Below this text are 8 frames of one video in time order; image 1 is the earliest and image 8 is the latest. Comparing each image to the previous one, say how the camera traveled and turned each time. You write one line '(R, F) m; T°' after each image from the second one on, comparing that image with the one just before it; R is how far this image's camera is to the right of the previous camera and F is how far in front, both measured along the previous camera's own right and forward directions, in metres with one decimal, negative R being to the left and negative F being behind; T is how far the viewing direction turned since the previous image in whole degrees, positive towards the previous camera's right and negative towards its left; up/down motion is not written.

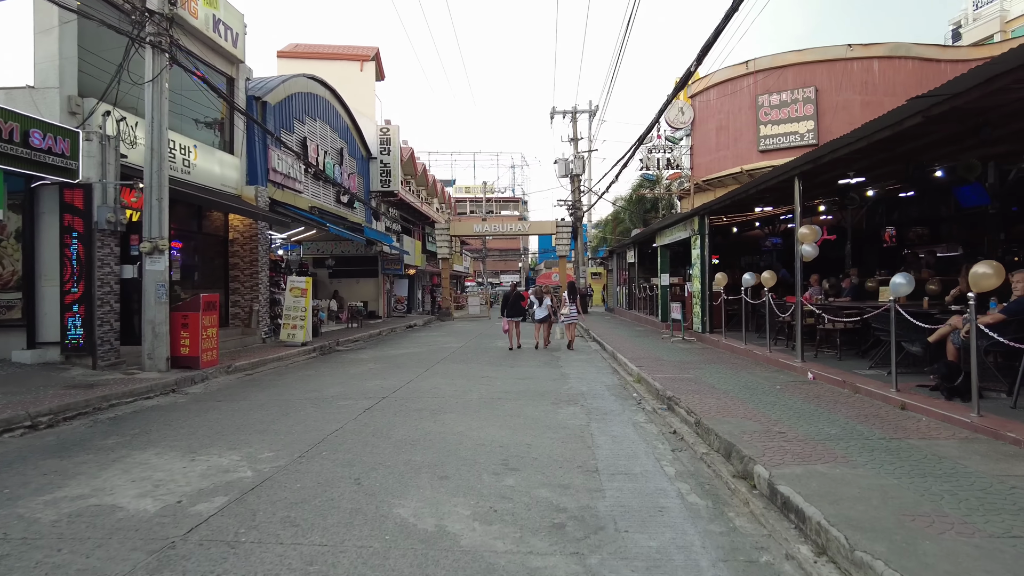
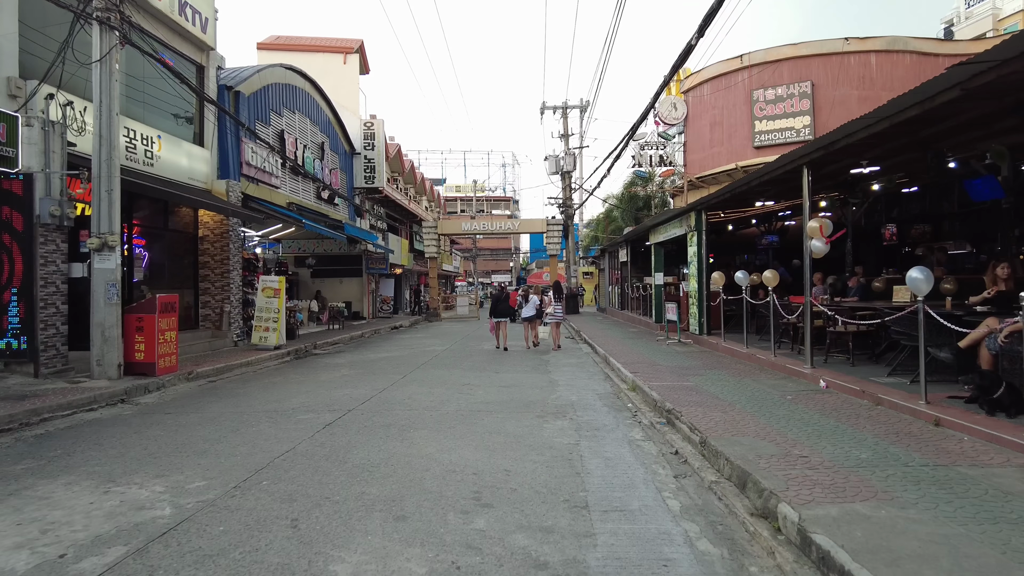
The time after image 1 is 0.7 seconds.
(+0.1, +0.9) m; +1°
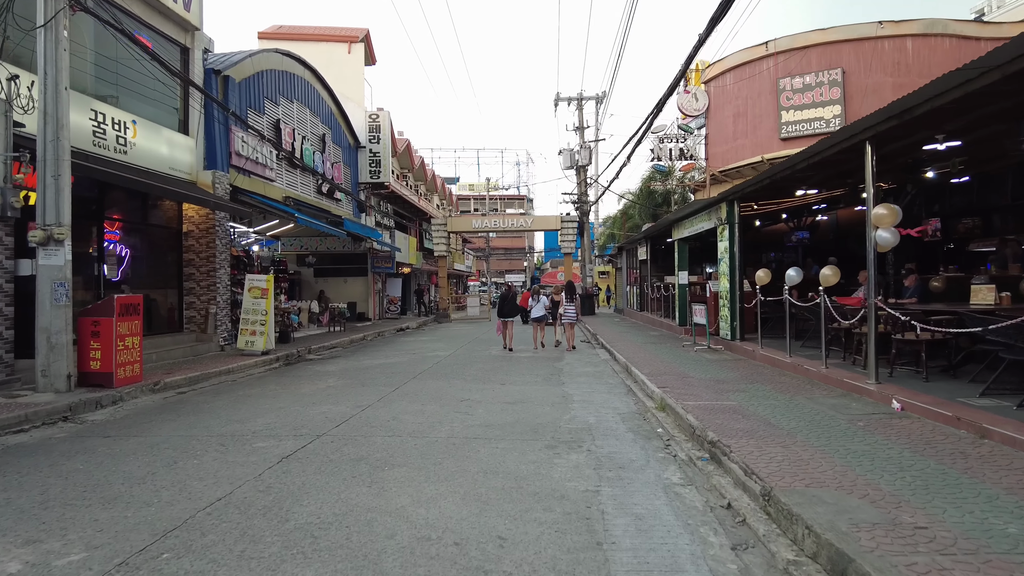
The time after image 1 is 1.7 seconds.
(+0.1, +1.4) m; -1°
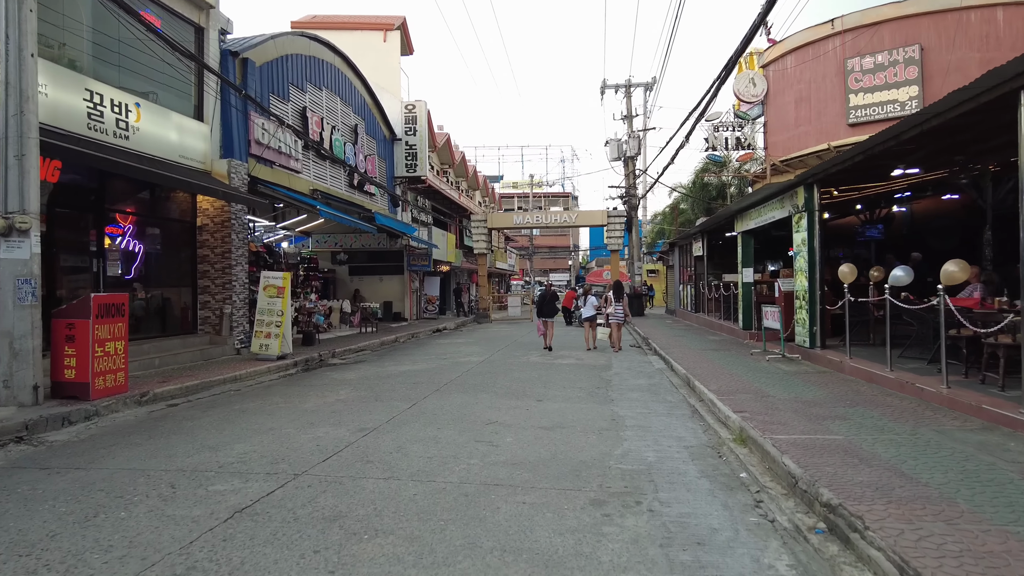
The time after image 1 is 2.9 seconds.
(+0.1, +1.6) m; -4°
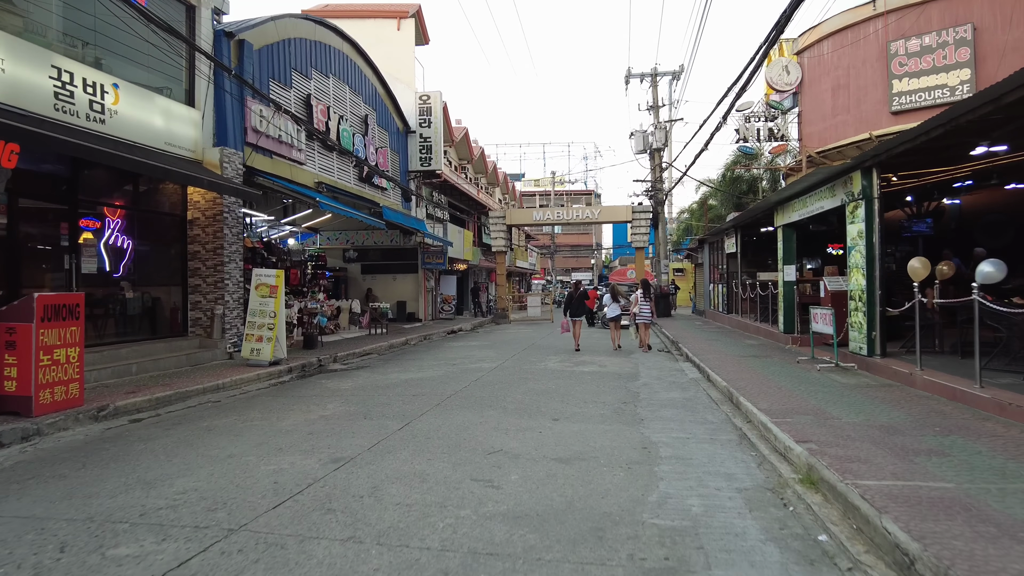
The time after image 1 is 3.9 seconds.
(+0.1, +1.3) m; -2°
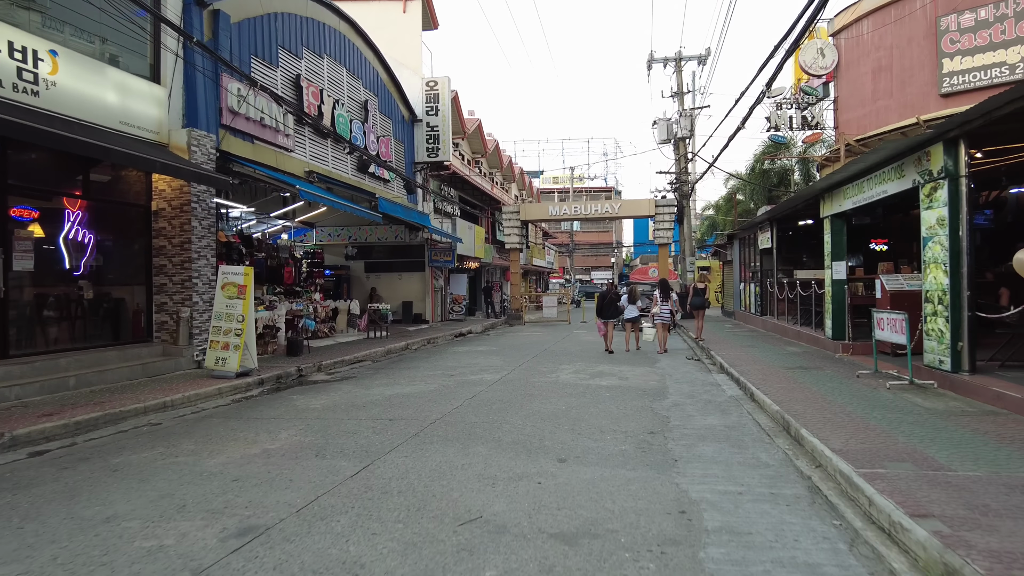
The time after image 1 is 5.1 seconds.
(+0.2, +1.7) m; -2°
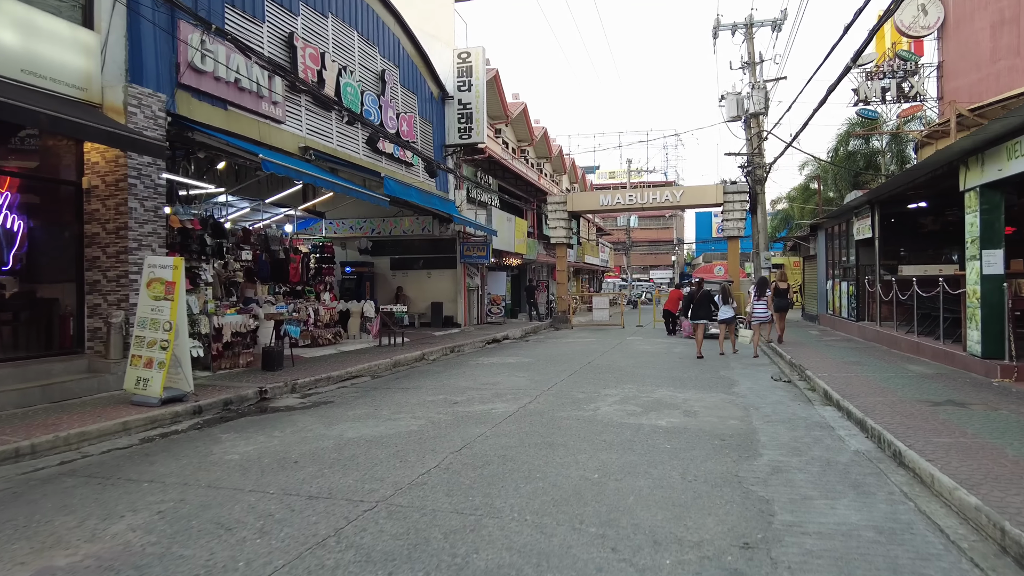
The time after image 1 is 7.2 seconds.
(+0.4, +2.9) m; -5°
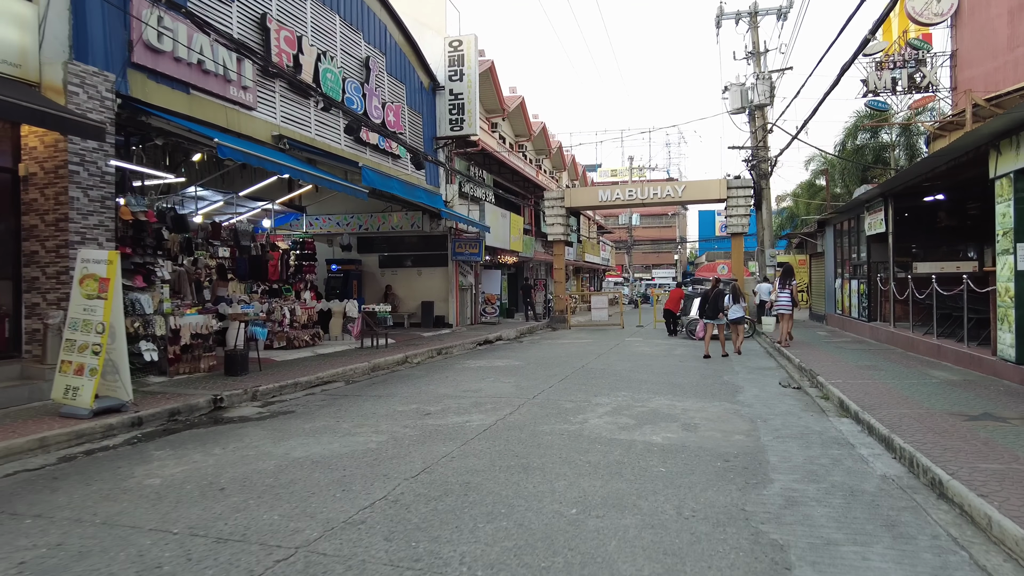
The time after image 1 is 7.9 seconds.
(+0.3, +0.9) m; 0°
